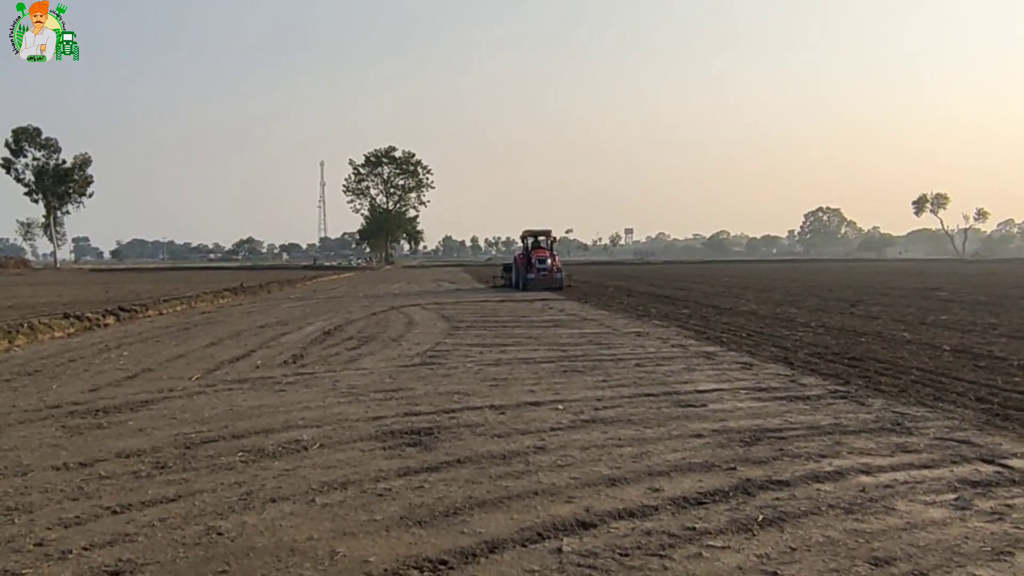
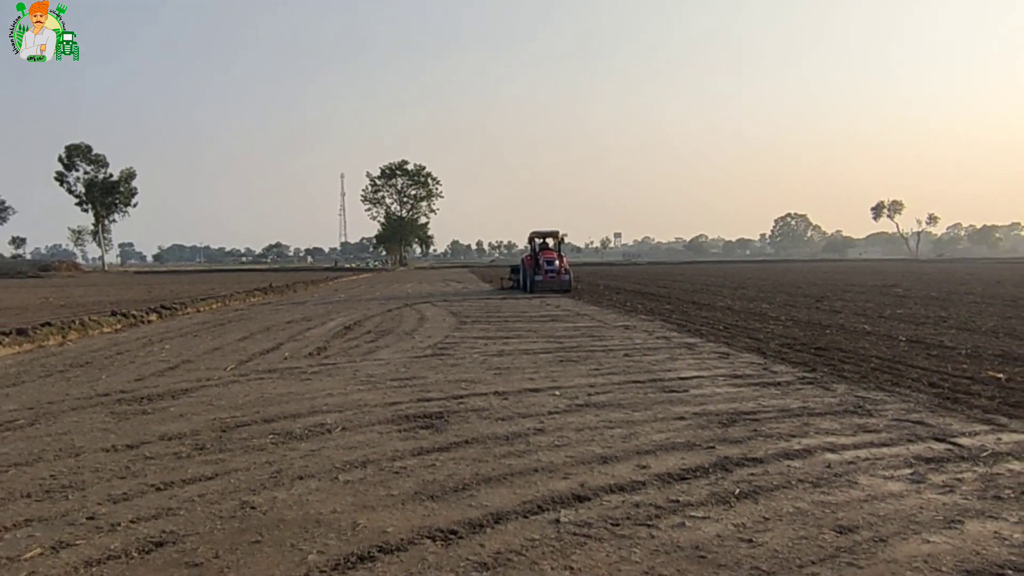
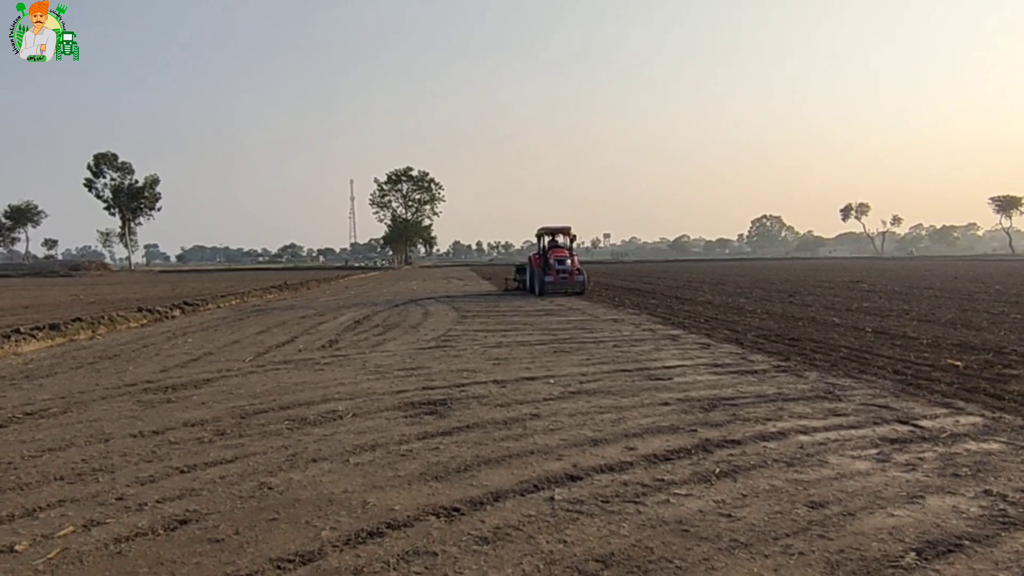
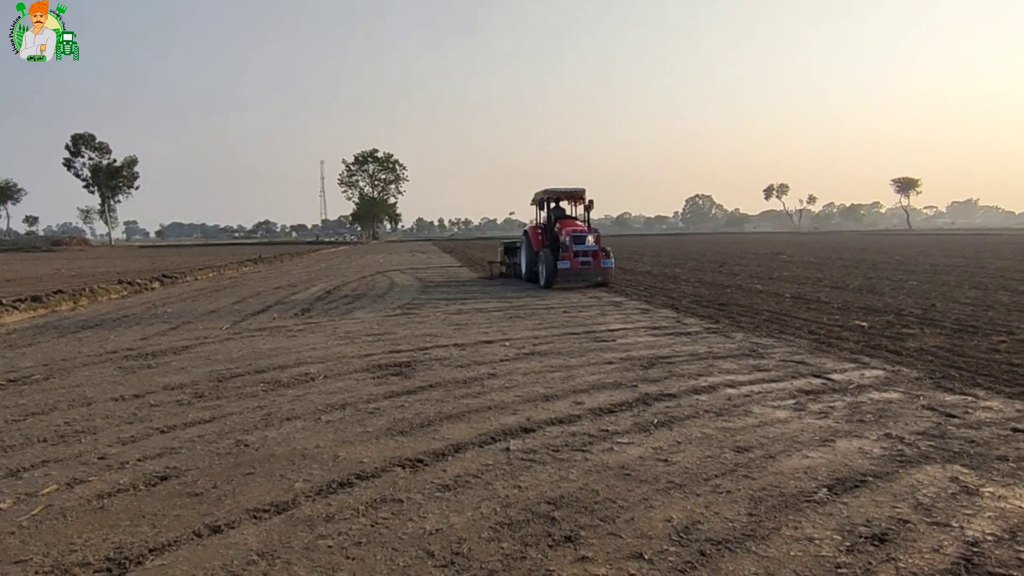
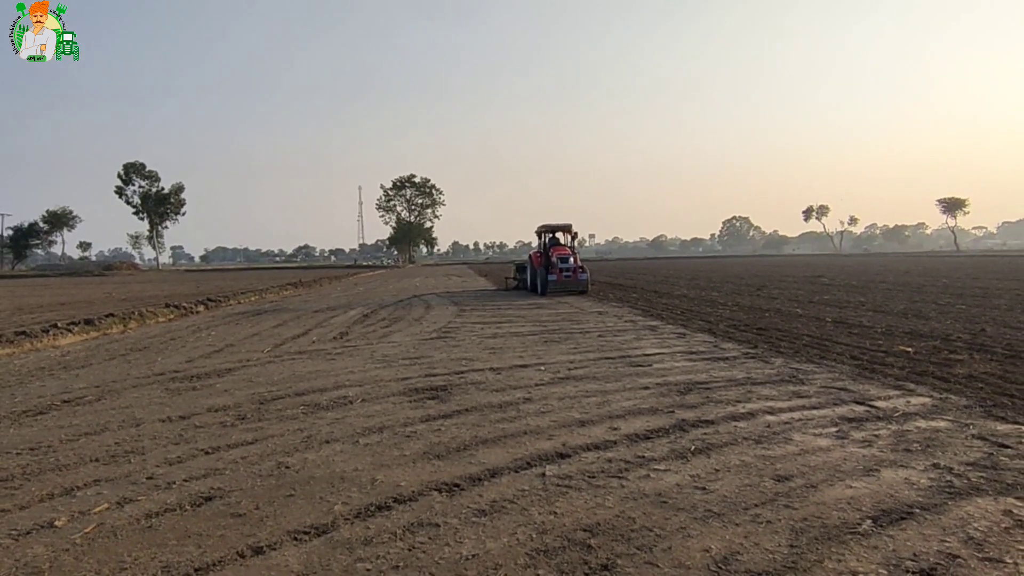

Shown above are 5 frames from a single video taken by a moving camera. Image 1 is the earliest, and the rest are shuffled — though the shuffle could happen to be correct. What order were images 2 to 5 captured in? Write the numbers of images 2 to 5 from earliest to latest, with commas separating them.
2, 3, 5, 4
